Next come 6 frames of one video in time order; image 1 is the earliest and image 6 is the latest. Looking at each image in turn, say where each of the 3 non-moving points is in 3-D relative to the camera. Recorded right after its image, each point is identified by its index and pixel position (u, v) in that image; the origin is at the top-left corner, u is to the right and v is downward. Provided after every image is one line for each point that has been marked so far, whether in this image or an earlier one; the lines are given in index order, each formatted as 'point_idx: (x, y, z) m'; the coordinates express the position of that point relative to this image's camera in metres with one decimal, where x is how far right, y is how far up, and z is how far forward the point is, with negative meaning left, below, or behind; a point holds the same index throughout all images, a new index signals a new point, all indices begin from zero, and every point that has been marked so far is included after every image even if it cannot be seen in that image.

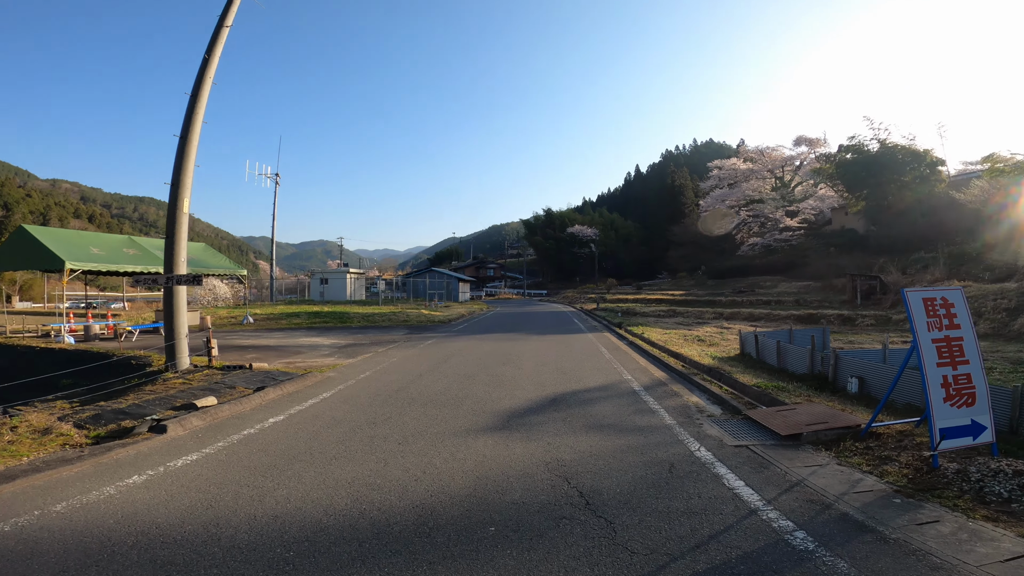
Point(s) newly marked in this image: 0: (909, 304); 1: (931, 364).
0: (+3.4, -0.2, +4.5) m
1: (+3.6, -0.7, +4.4) m
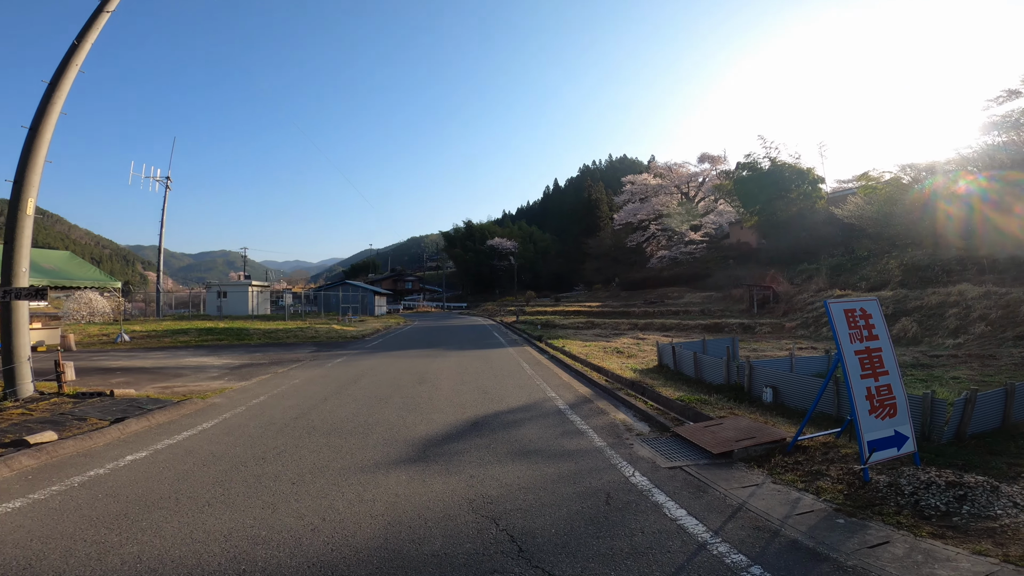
0: (+2.8, -0.2, +4.4) m
1: (+2.9, -0.7, +4.3) m
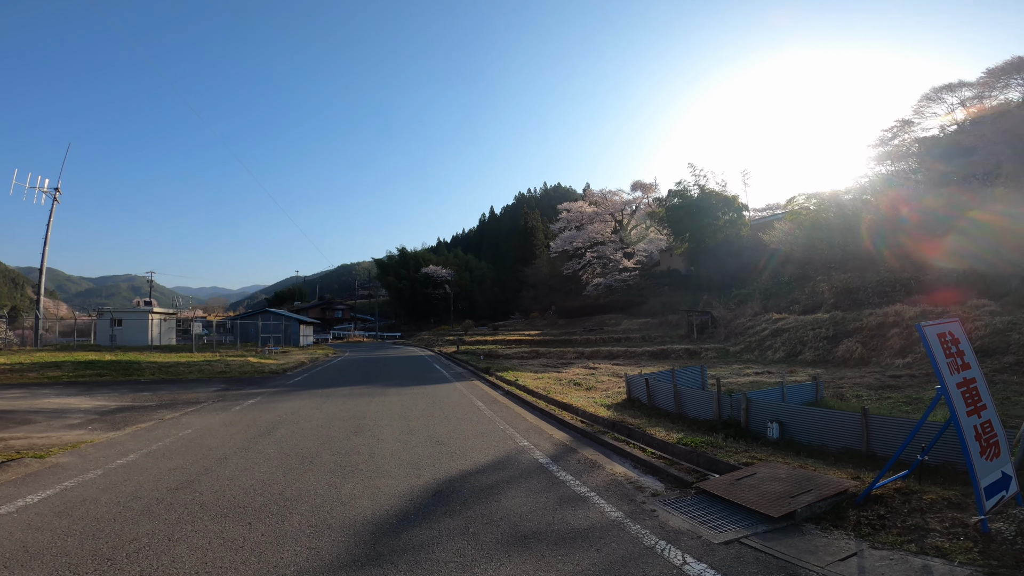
0: (+2.7, -0.3, +3.4) m
1: (+2.9, -0.8, +3.3) m
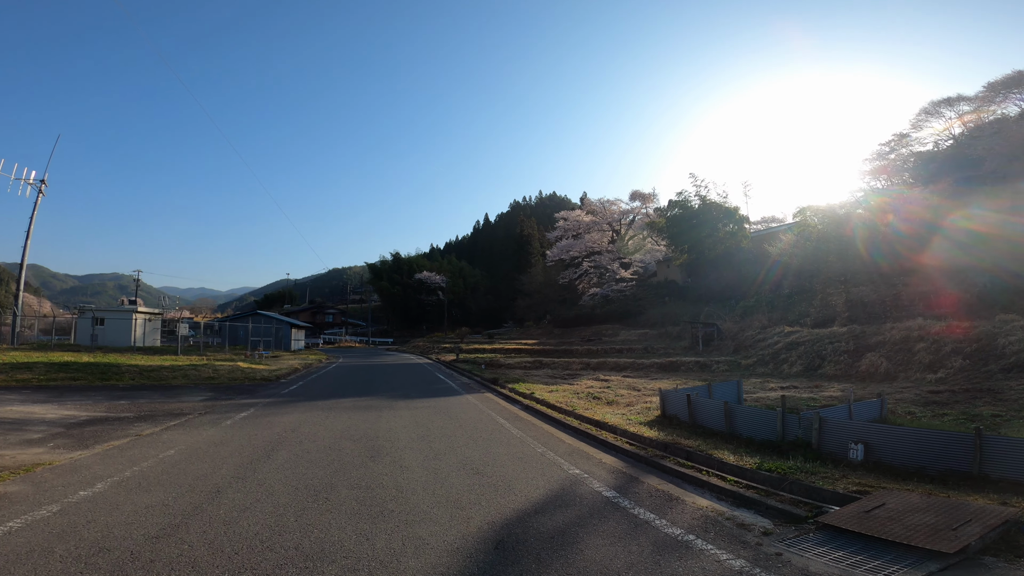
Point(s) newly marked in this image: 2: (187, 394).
0: (+3.3, -0.3, +2.5) m
1: (+3.4, -0.9, +2.4) m
2: (-6.4, -2.1, +10.2) m
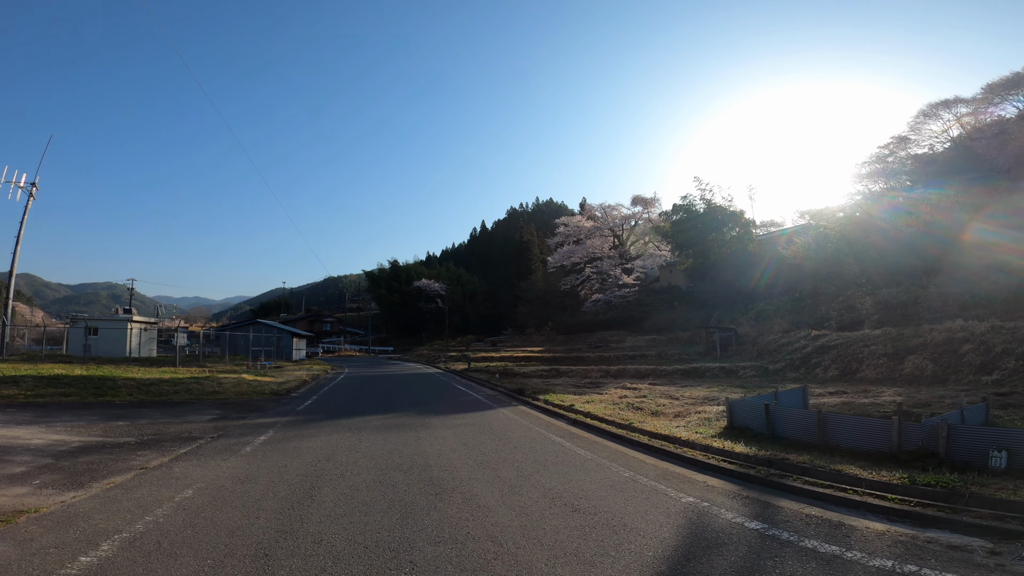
0: (+4.1, -0.2, +1.6) m
1: (+4.3, -0.7, +1.5) m
2: (-5.6, -2.2, +9.1) m
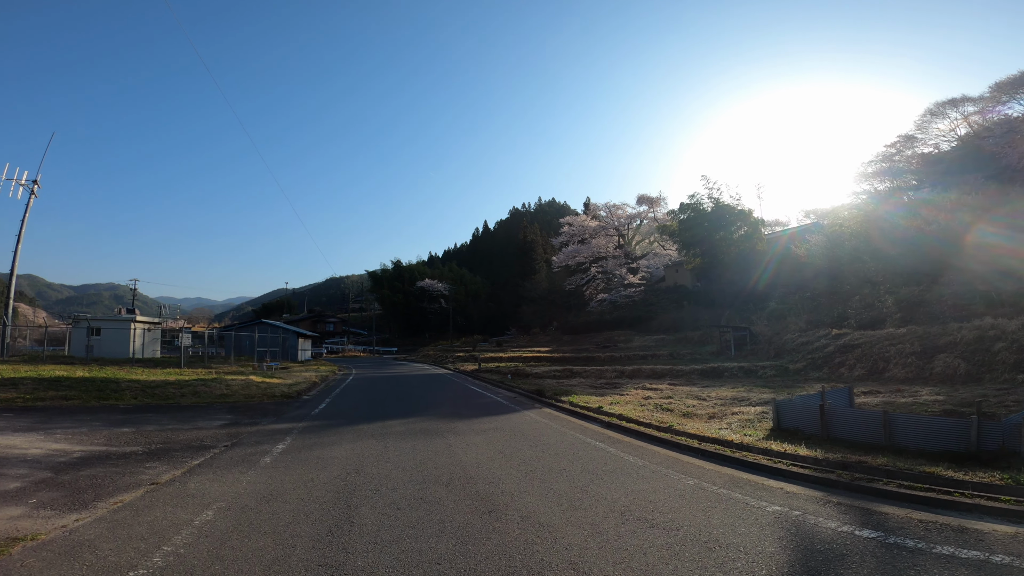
0: (+4.6, -0.1, +1.0) m
1: (+4.8, -0.6, +0.9) m
2: (-5.2, -2.1, +8.6) m
